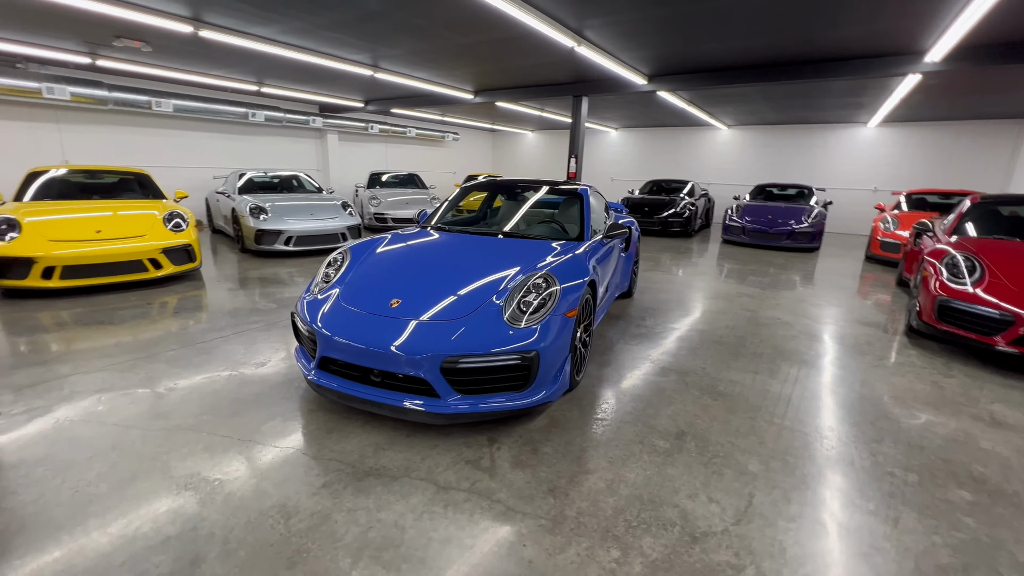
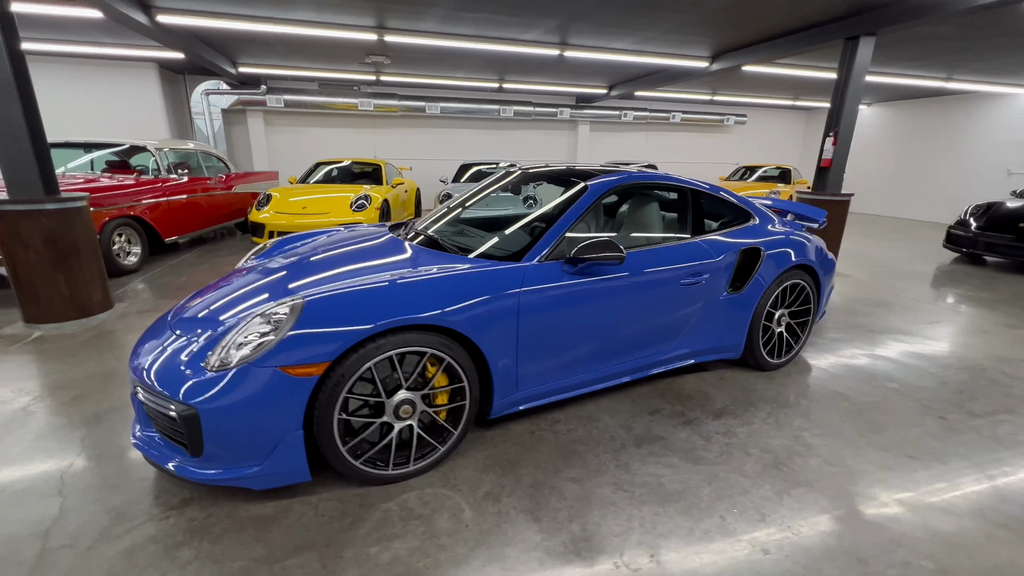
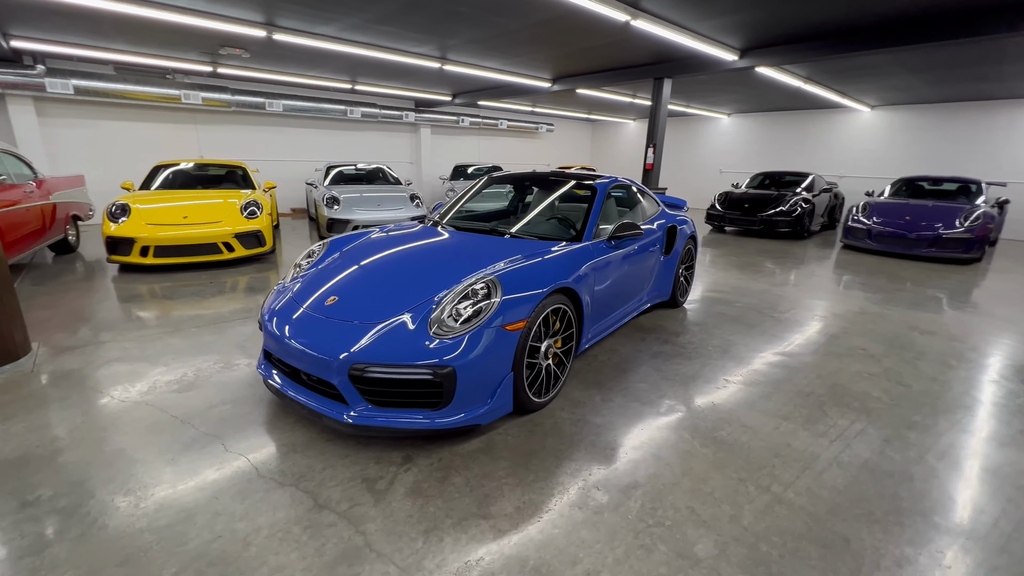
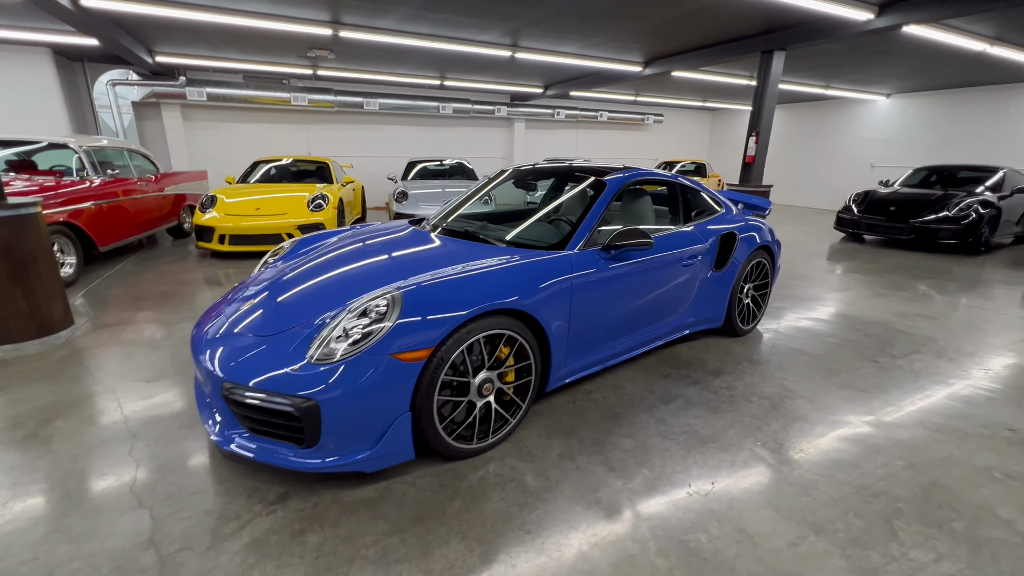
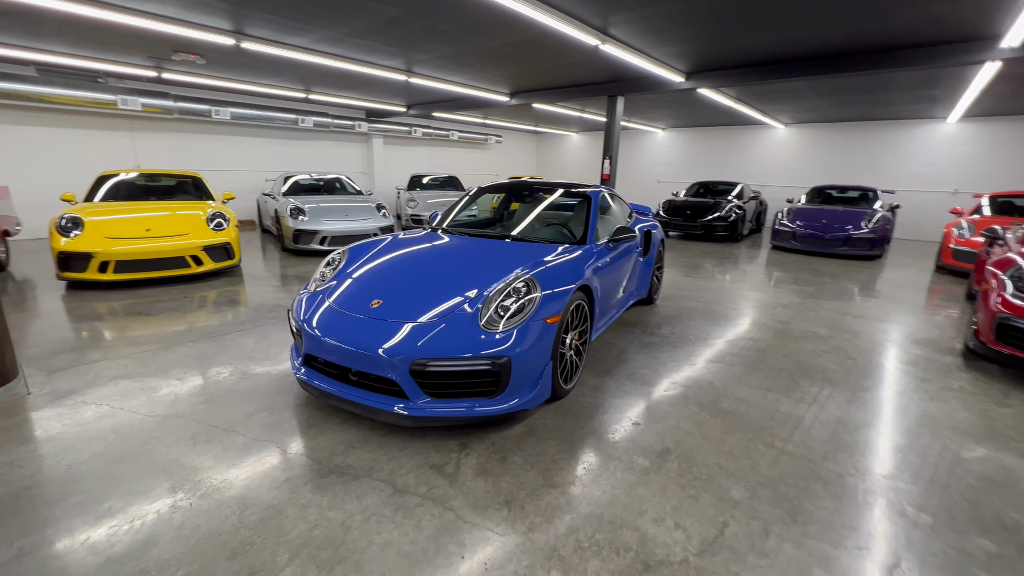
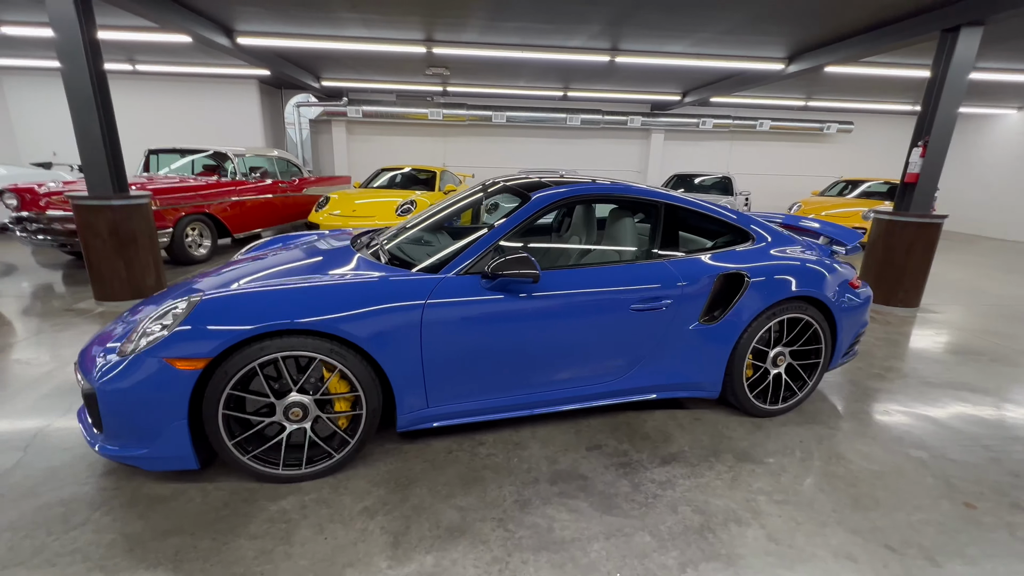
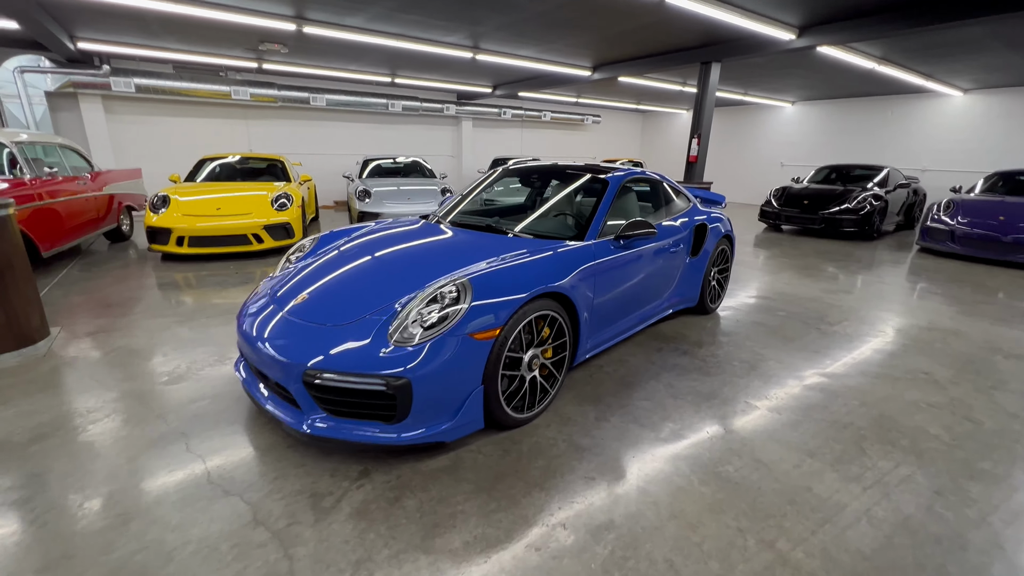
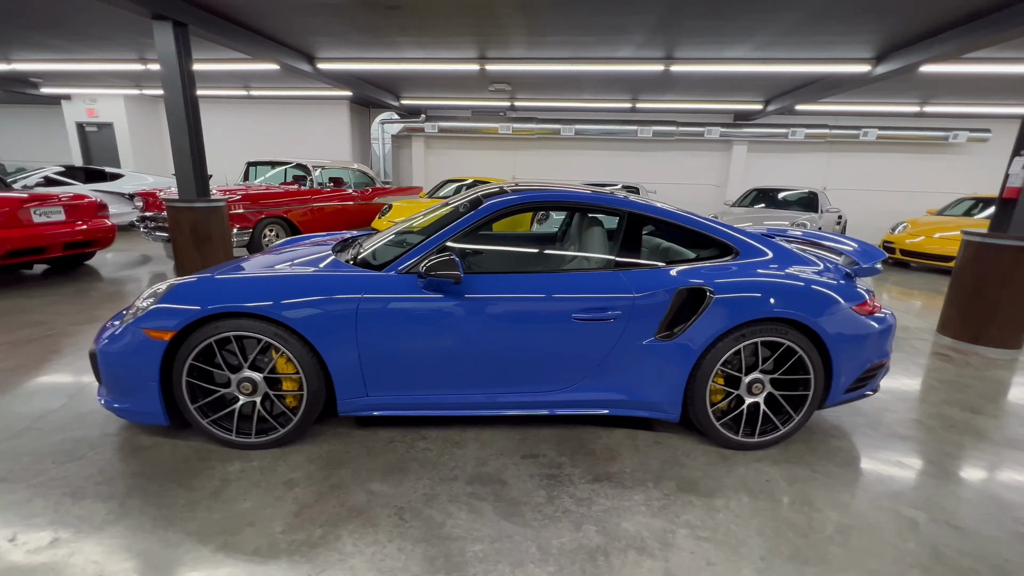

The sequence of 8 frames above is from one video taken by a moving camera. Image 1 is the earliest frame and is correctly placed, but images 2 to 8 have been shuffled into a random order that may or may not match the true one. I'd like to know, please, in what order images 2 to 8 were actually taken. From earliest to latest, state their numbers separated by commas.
5, 3, 7, 4, 2, 6, 8
